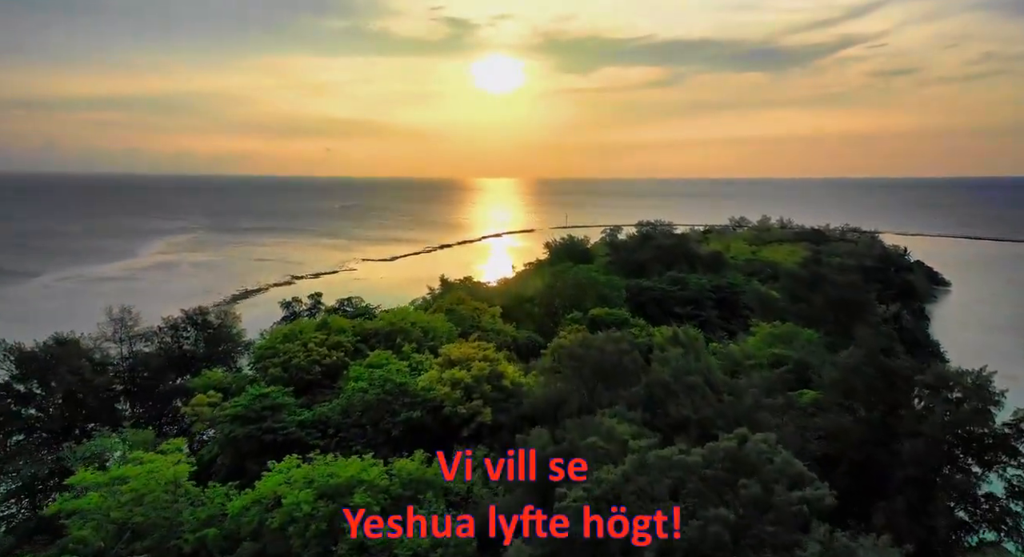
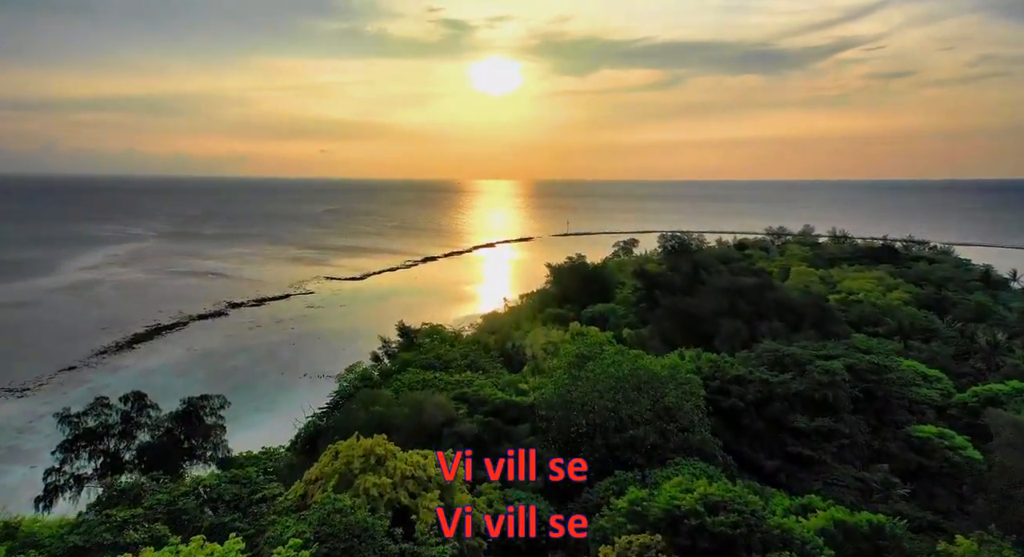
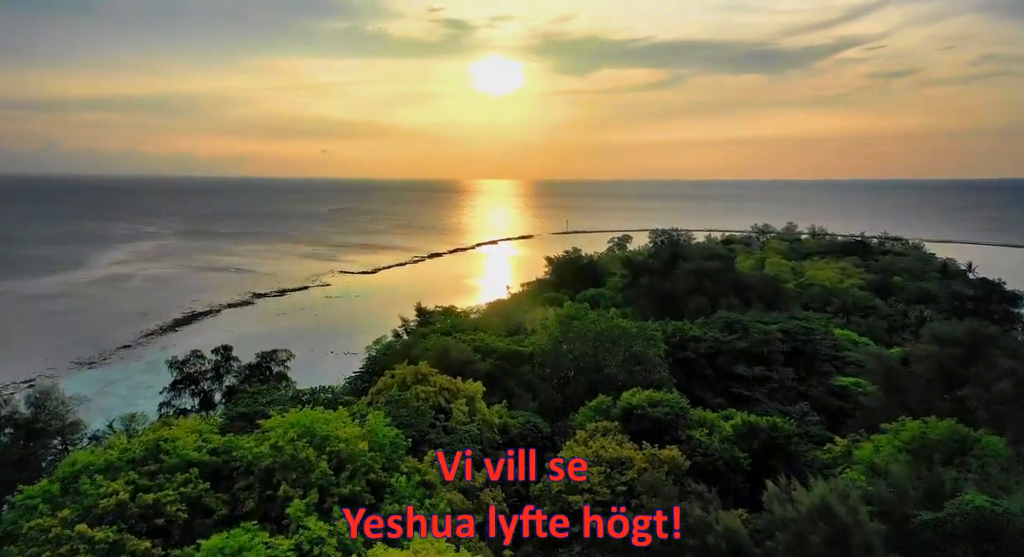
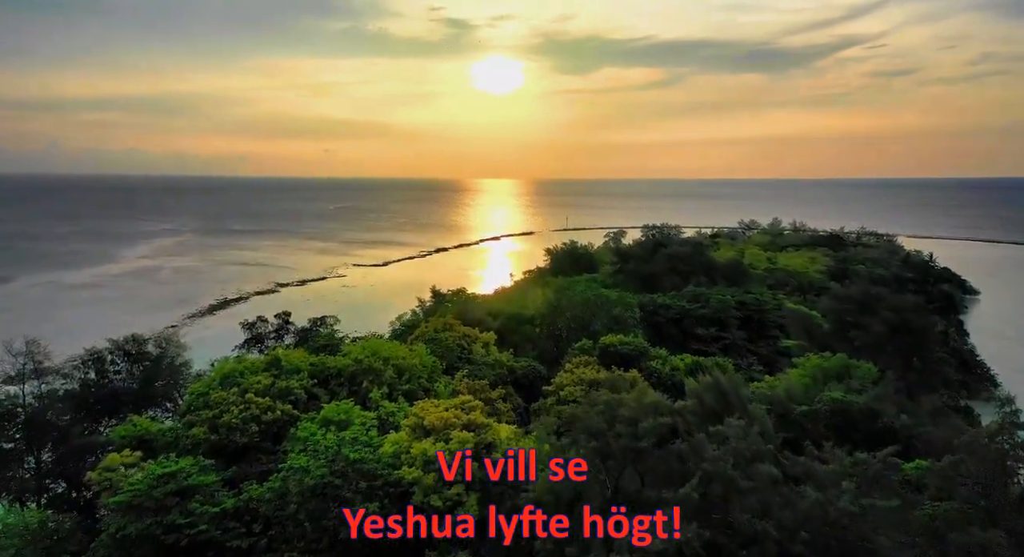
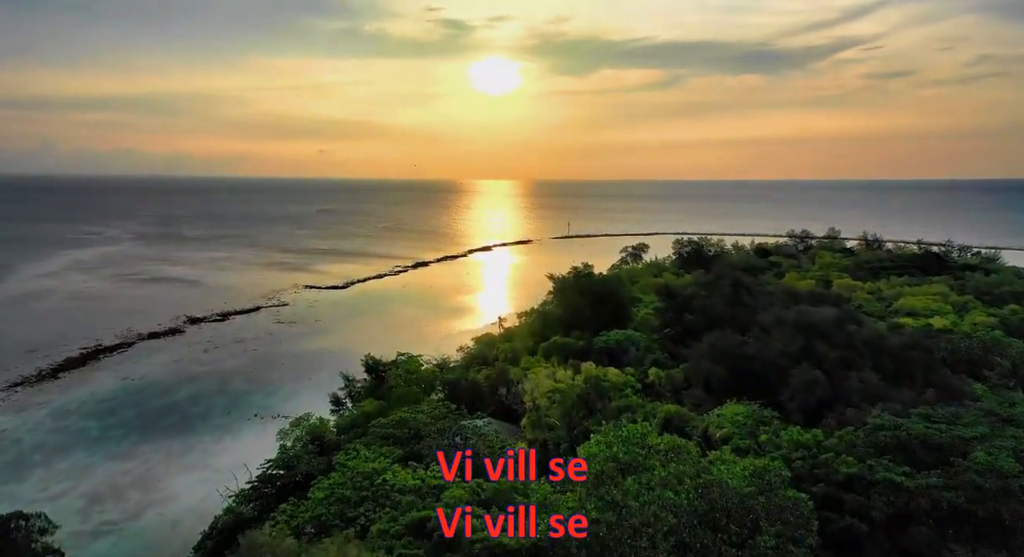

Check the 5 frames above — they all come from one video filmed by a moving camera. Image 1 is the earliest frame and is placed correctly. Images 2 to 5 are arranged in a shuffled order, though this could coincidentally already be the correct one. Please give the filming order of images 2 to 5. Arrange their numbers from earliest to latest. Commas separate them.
4, 3, 2, 5
